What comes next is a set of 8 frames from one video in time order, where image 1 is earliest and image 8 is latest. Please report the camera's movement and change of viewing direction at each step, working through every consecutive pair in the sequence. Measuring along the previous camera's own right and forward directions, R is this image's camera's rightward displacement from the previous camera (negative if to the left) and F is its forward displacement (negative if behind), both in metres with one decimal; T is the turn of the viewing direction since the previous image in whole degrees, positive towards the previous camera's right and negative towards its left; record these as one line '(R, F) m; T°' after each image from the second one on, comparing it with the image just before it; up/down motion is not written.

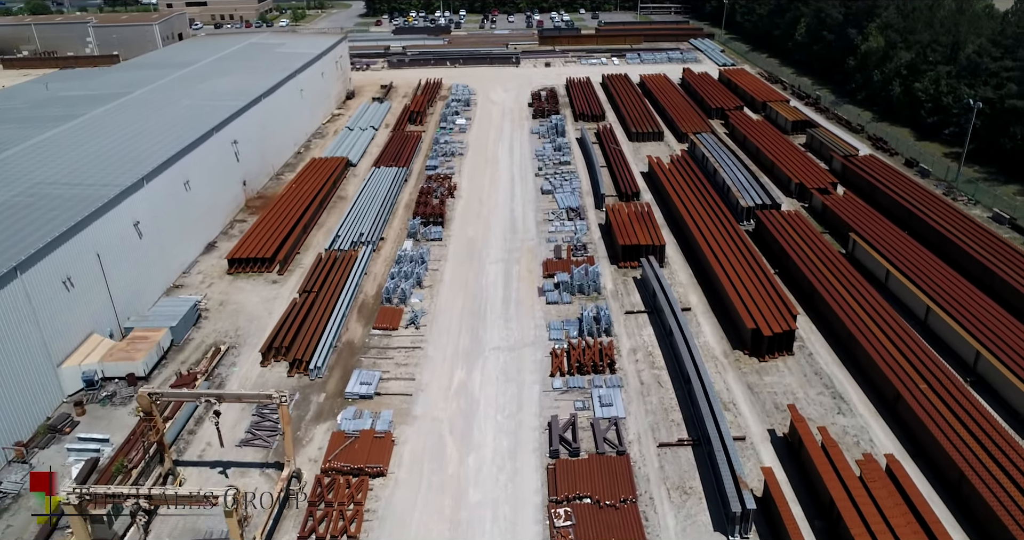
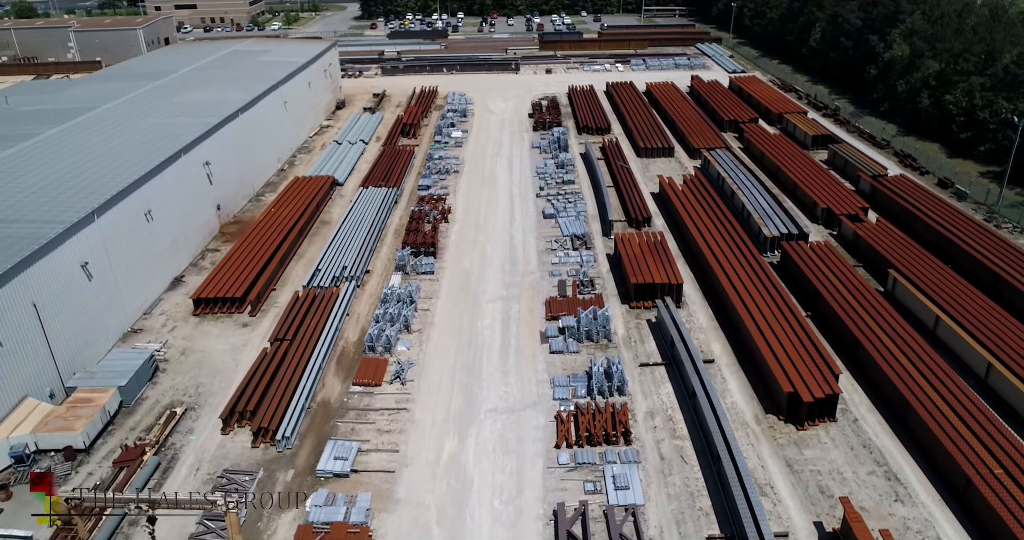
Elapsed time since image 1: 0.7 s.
(0.0, +2.6) m; 0°
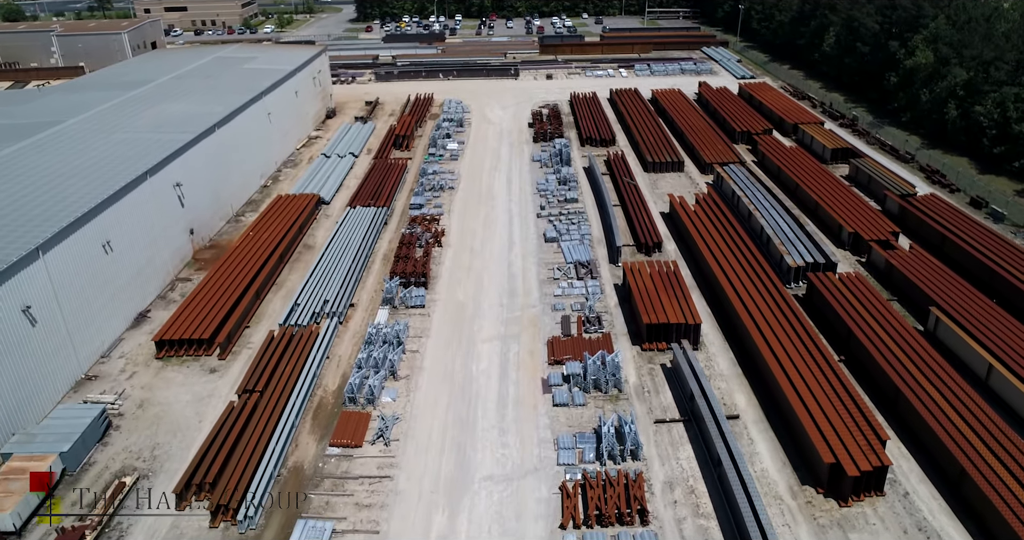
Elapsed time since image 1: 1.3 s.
(0.0, +2.3) m; 0°
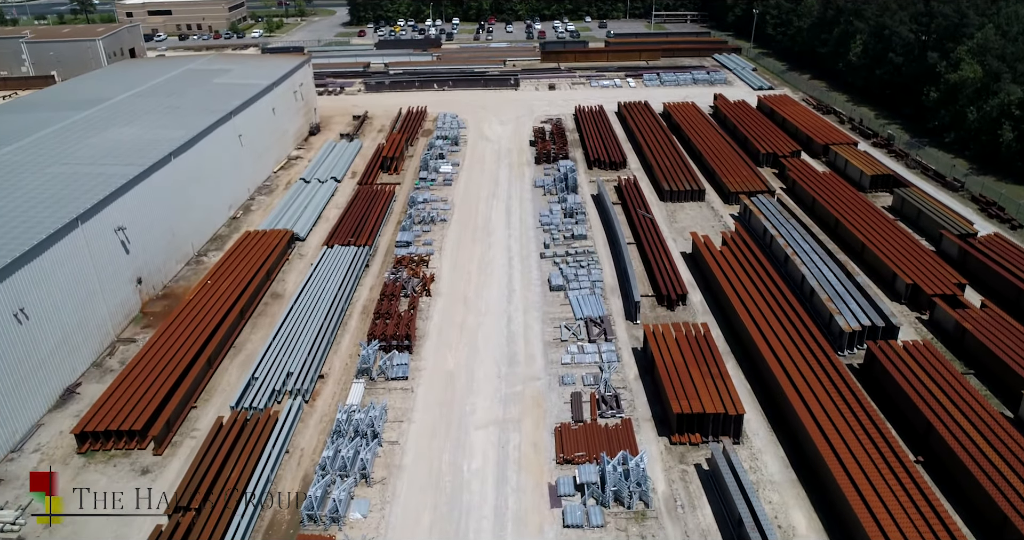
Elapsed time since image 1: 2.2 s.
(0.0, +3.6) m; 0°
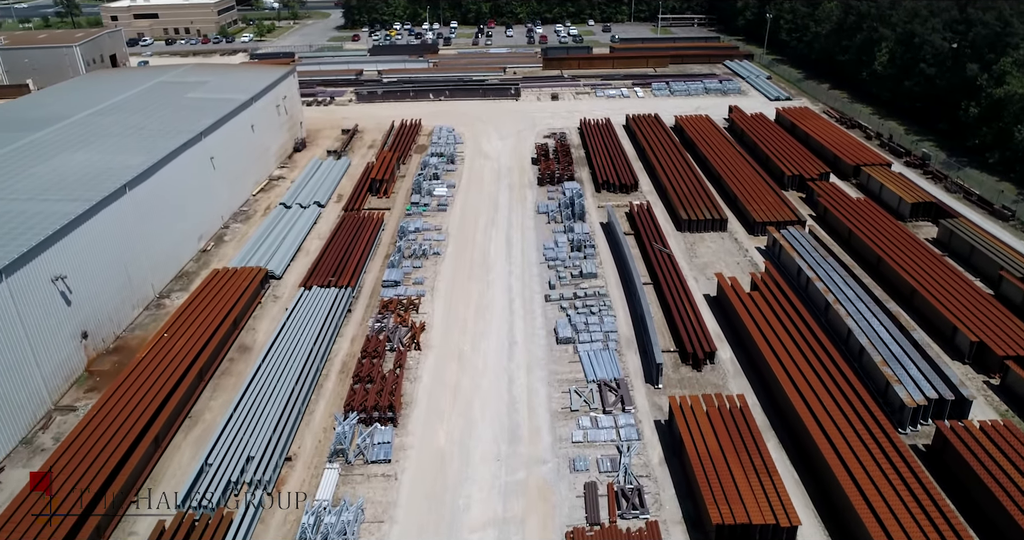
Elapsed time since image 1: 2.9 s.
(0.0, +2.9) m; 0°
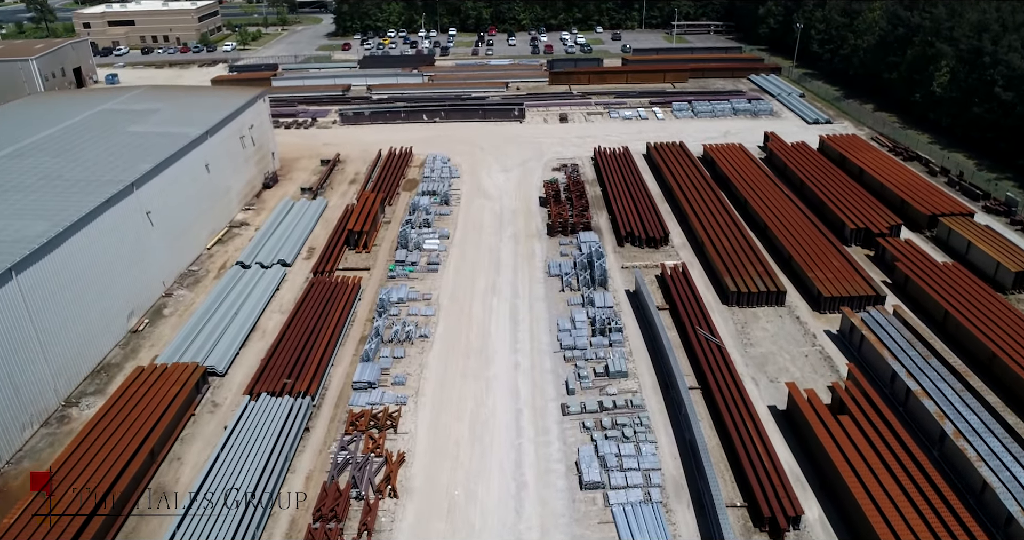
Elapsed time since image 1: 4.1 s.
(-0.2, +5.2) m; 0°
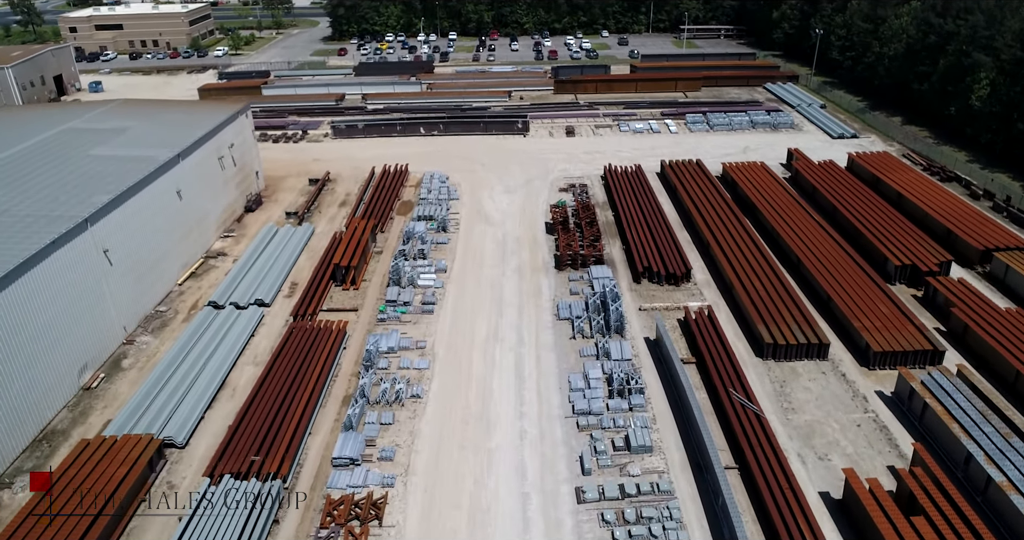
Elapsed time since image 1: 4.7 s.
(-0.1, +2.6) m; 0°
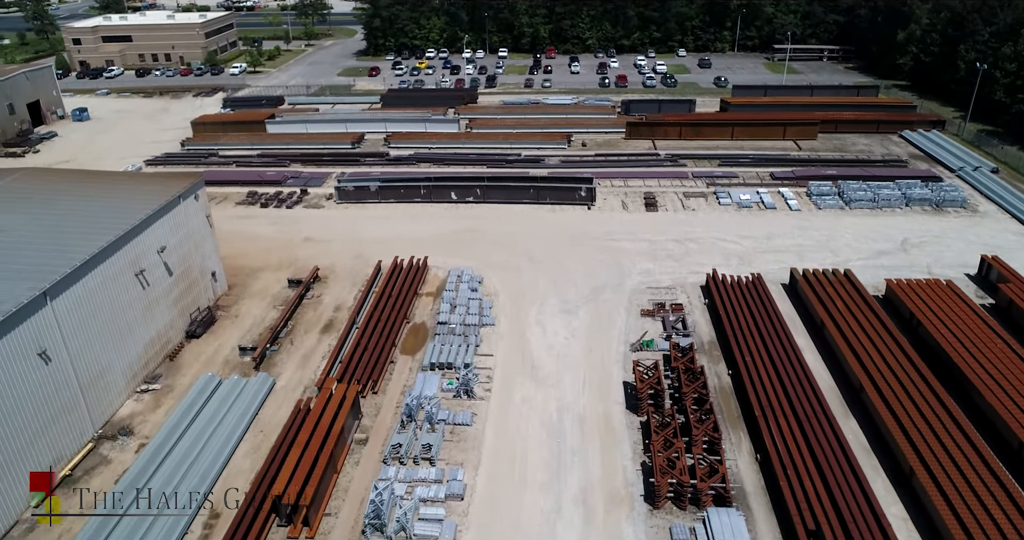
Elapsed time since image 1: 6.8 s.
(-0.4, +9.9) m; -4°
